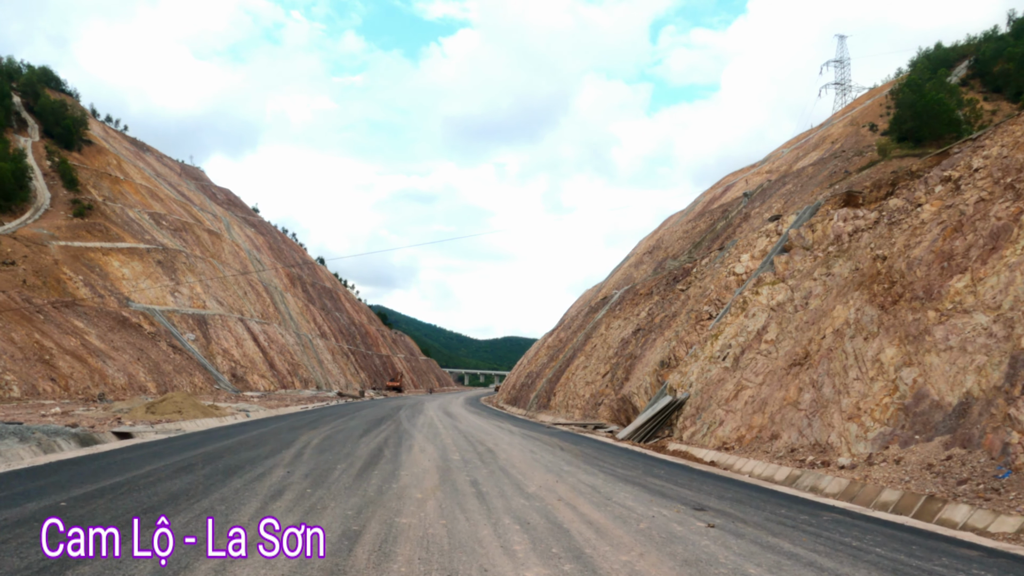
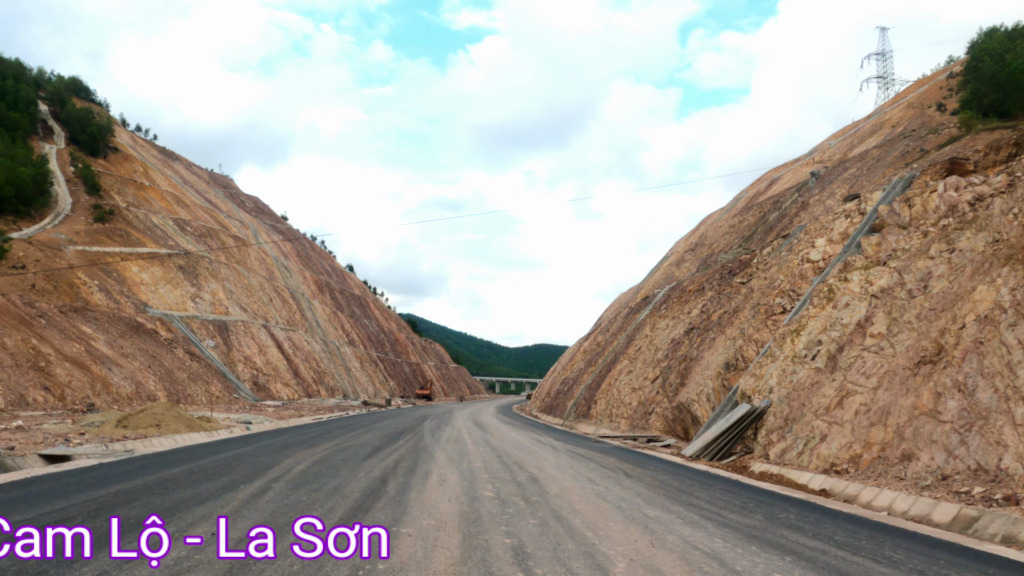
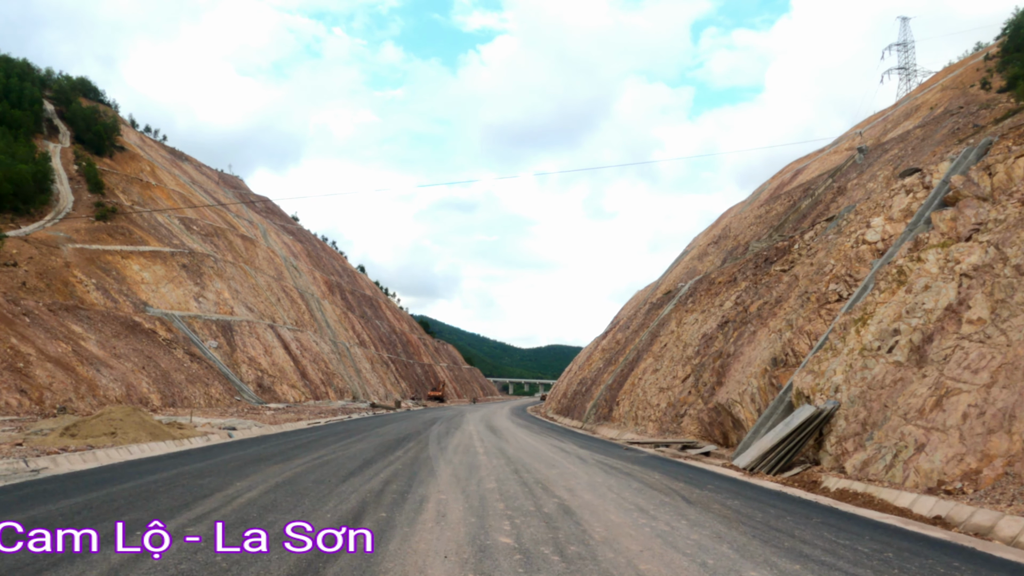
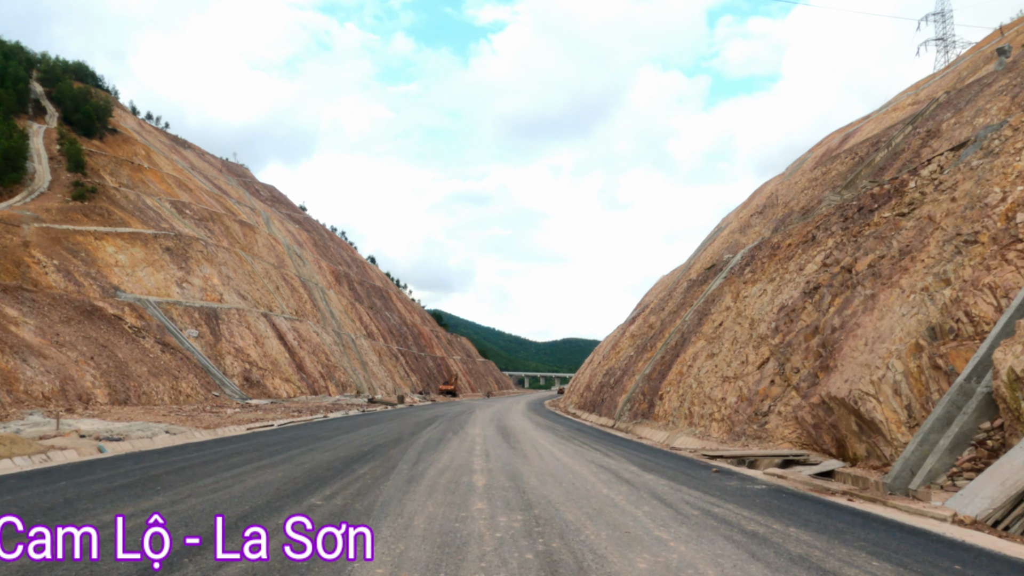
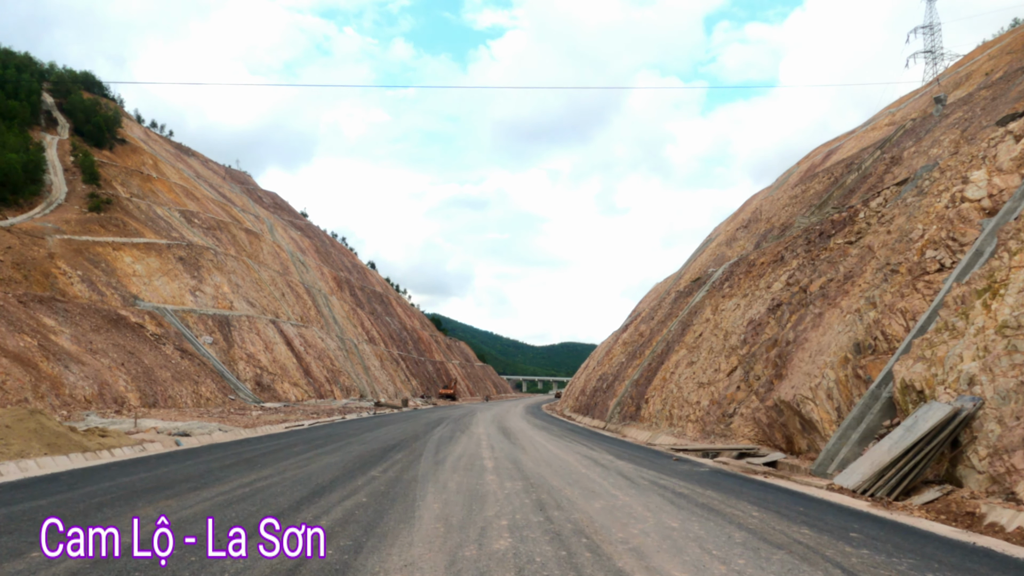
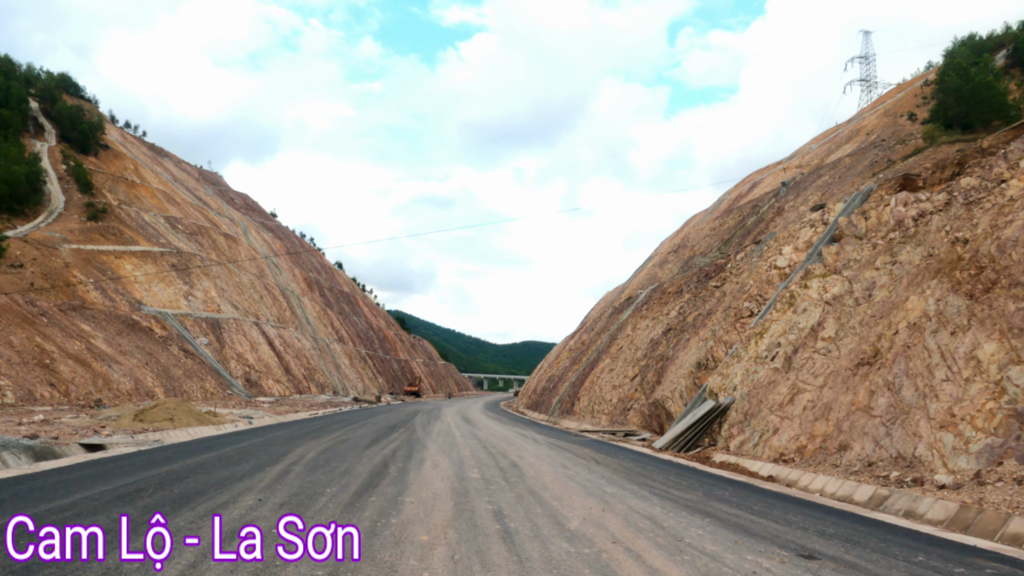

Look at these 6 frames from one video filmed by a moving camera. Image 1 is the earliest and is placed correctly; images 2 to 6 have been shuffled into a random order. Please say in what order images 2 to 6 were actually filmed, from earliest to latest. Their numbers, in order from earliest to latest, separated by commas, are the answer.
6, 2, 3, 5, 4
